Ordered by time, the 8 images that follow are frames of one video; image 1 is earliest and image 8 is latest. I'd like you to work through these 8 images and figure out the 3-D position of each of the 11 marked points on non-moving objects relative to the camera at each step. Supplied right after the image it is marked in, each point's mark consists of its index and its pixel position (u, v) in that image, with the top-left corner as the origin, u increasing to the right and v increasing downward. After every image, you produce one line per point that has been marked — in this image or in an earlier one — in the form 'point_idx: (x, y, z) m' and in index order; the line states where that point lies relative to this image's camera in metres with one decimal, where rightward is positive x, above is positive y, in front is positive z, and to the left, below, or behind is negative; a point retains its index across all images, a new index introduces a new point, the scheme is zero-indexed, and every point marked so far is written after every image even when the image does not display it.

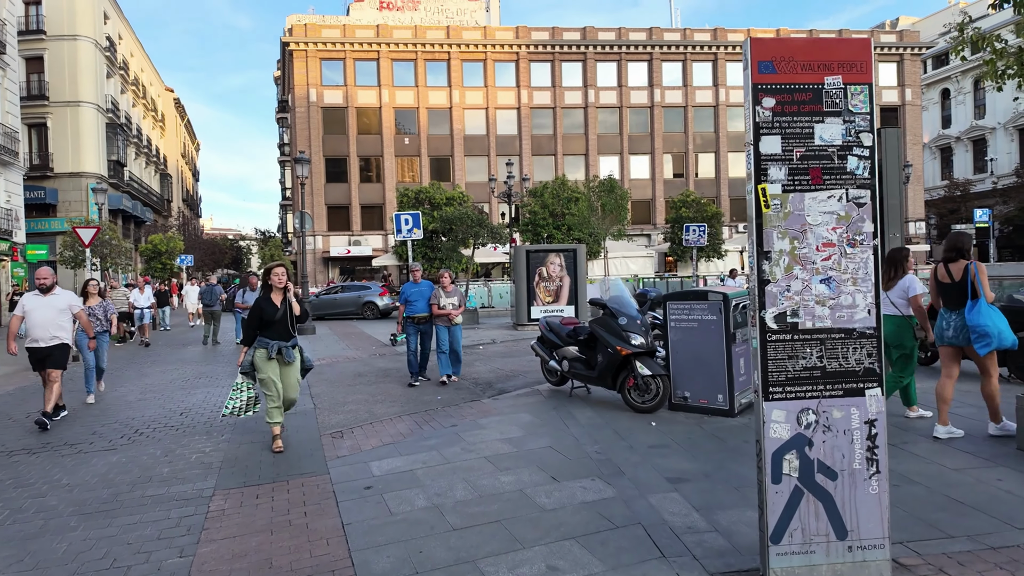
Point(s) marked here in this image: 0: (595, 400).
0: (+1.0, -1.3, +7.1) m
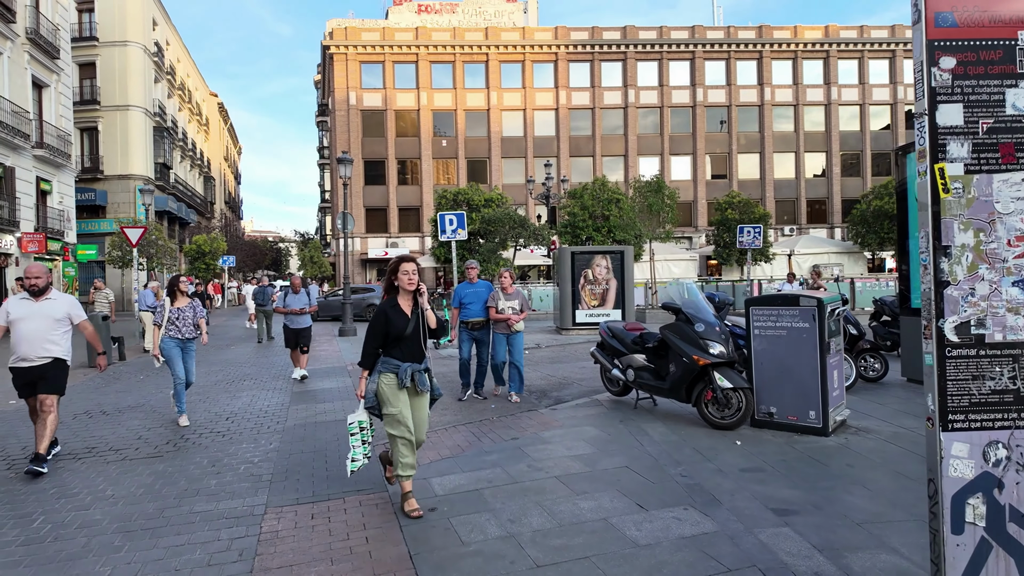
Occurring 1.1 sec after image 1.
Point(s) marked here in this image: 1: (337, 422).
0: (+1.7, -1.4, +6.5) m
1: (-2.0, -1.5, +6.7) m
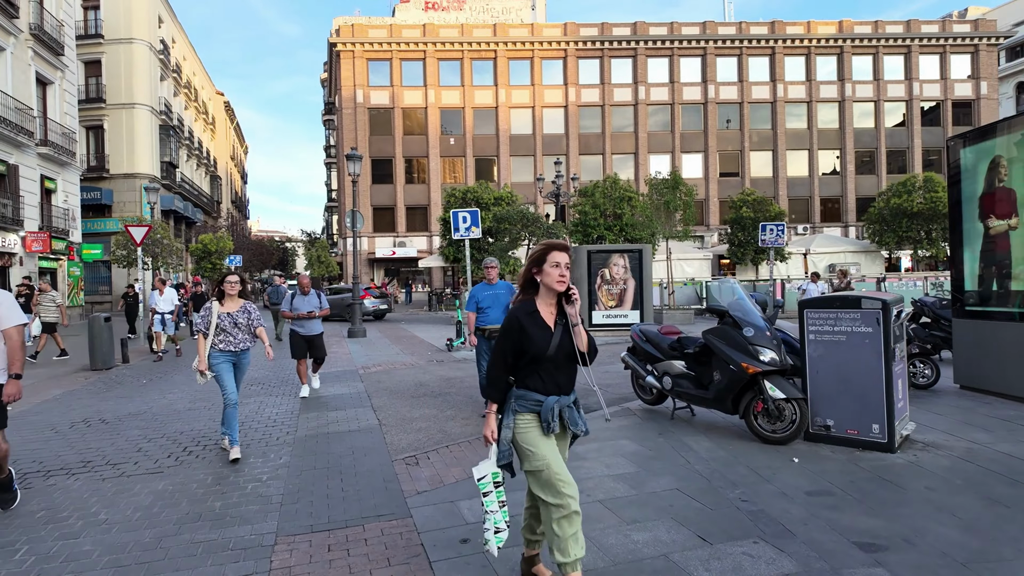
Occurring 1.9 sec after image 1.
0: (+1.9, -1.4, +6.0) m
1: (-1.7, -1.5, +6.2) m
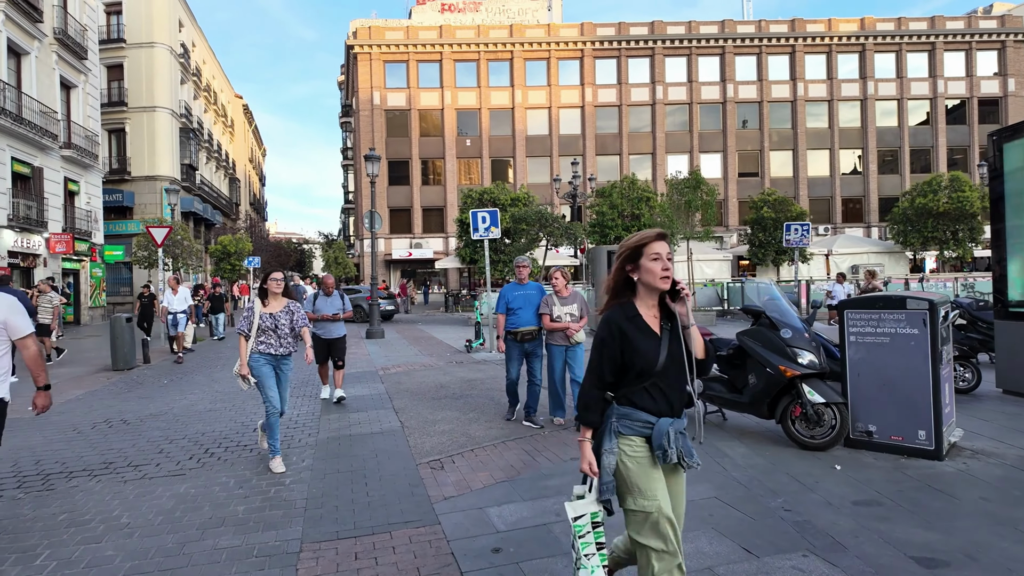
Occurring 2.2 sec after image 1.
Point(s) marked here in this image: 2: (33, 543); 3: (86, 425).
0: (+2.2, -1.4, +5.8) m
1: (-1.4, -1.5, +6.1) m
2: (-3.0, -1.6, +3.7) m
3: (-5.0, -1.6, +6.9) m
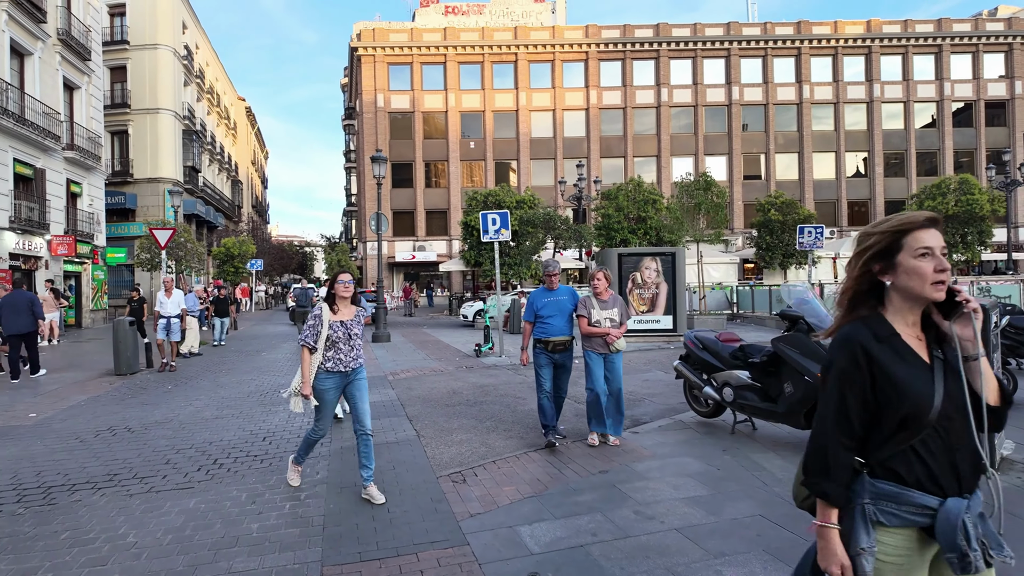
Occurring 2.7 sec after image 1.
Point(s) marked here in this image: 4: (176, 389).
0: (+2.4, -1.4, +5.5) m
1: (-1.2, -1.6, +5.8) m
2: (-2.8, -1.6, +3.5) m
3: (-4.8, -1.6, +6.7) m
4: (-5.3, -1.6, +9.3) m
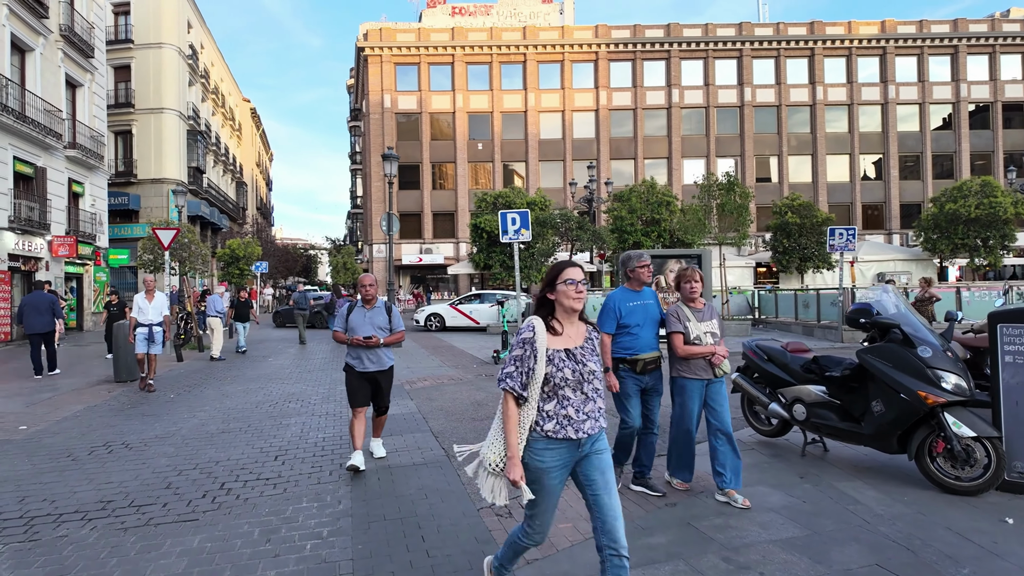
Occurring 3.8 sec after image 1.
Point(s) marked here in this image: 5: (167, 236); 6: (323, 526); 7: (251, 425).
0: (+2.8, -1.5, +4.9) m
1: (-0.8, -1.6, +5.2) m
2: (-2.4, -1.6, +2.8) m
3: (-4.4, -1.7, +6.0) m
4: (-4.9, -1.6, +8.7) m
5: (-9.3, +1.4, +16.0) m
6: (-1.3, -1.6, +4.0) m
7: (-3.1, -1.6, +6.9) m
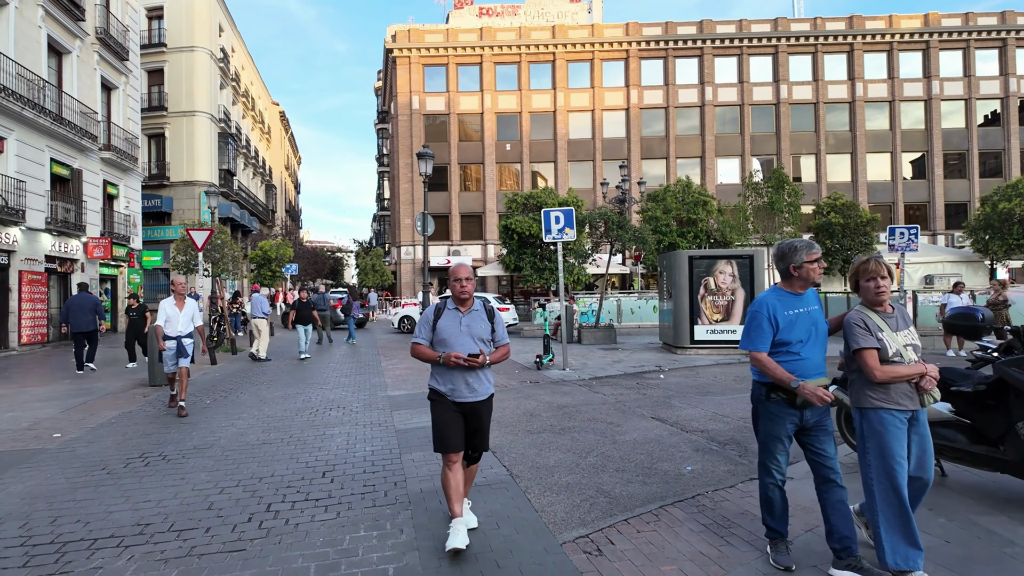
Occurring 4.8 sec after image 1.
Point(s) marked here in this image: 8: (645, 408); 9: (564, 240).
0: (+3.4, -1.5, +4.2) m
1: (-0.3, -1.6, +4.7) m
2: (-2.0, -1.6, +2.4) m
3: (-3.8, -1.7, +5.6) m
4: (-4.2, -1.7, +8.3) m
5: (-8.3, +1.3, +15.8) m
6: (-0.7, -1.6, +3.5) m
7: (-2.4, -1.6, +6.5) m
8: (+1.7, -1.6, +7.8) m
9: (+1.0, +0.9, +11.8) m
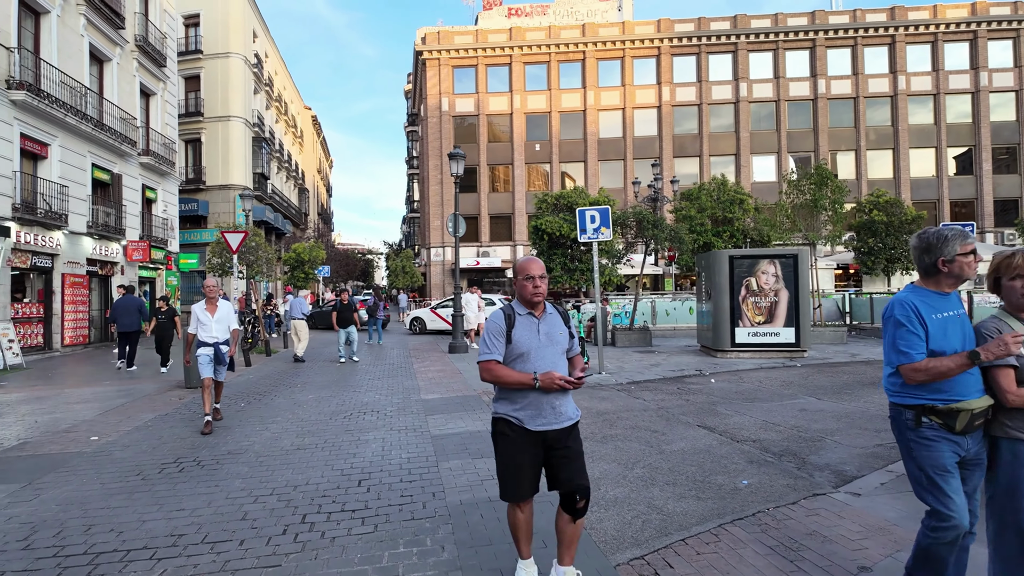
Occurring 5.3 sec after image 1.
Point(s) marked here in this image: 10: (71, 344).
0: (+3.7, -1.5, +3.8) m
1: (+0.1, -1.6, +4.4) m
2: (-1.7, -1.6, +2.2) m
3: (-3.4, -1.7, +5.6) m
4: (-3.7, -1.7, +8.3) m
5: (-7.5, +1.3, +15.9) m
6: (-0.5, -1.6, +3.2) m
7: (-2.0, -1.6, +6.4) m
8: (+2.2, -1.6, +7.4) m
9: (+1.7, +0.9, +11.4) m
10: (-13.2, -1.7, +17.6) m
